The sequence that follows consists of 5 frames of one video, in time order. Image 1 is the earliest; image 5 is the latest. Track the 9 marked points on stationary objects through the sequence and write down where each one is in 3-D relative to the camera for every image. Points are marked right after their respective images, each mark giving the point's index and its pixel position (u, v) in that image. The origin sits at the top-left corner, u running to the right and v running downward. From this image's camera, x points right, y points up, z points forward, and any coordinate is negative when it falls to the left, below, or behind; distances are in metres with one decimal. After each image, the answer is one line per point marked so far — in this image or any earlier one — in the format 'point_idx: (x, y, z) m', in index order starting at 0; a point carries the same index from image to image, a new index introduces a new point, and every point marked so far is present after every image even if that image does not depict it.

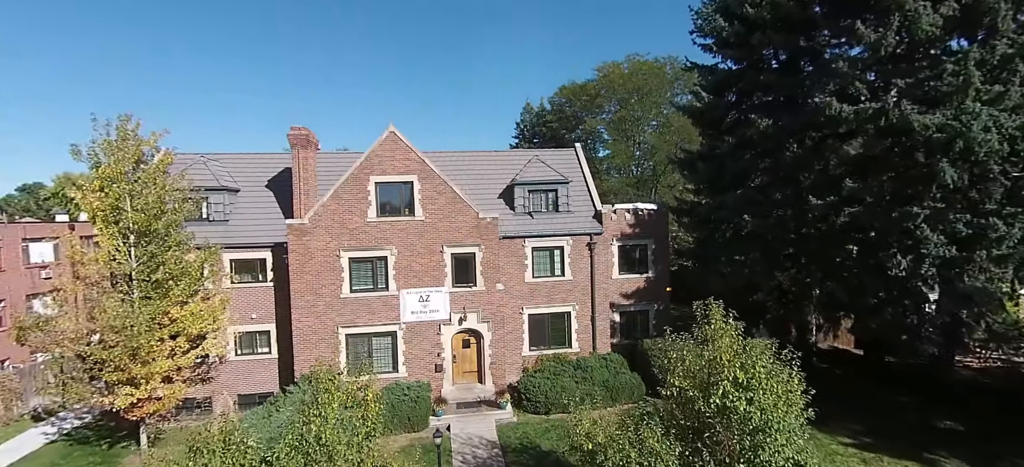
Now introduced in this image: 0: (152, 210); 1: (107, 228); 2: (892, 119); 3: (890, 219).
0: (-12.2, +0.7, +18.0) m
1: (-13.3, +0.2, +17.5) m
2: (+12.9, +3.9, +18.0) m
3: (+12.8, +0.5, +18.0) m
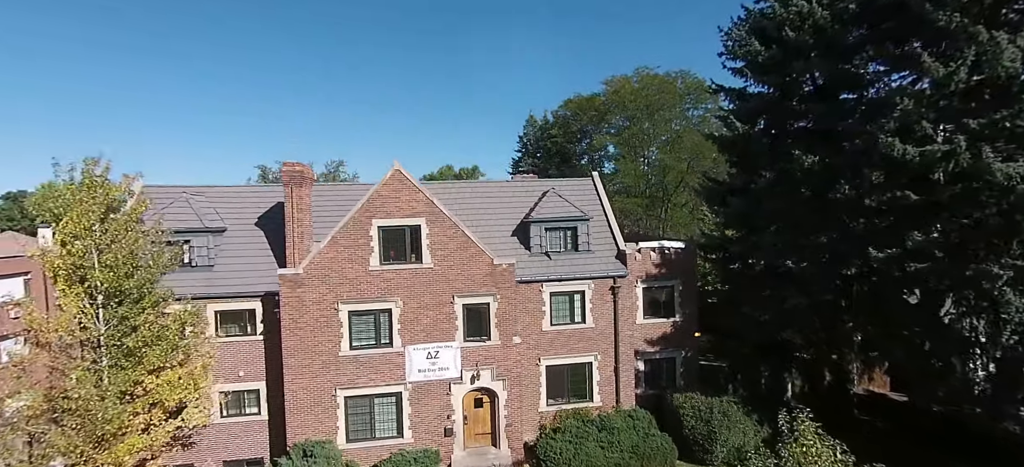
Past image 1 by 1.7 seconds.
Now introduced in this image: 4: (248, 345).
0: (-11.4, -1.0, +15.7) m
1: (-12.6, -1.6, +15.2) m
2: (+13.6, +2.1, +16.0) m
3: (+13.5, -1.3, +15.9) m
4: (-9.8, -4.1, +19.7) m
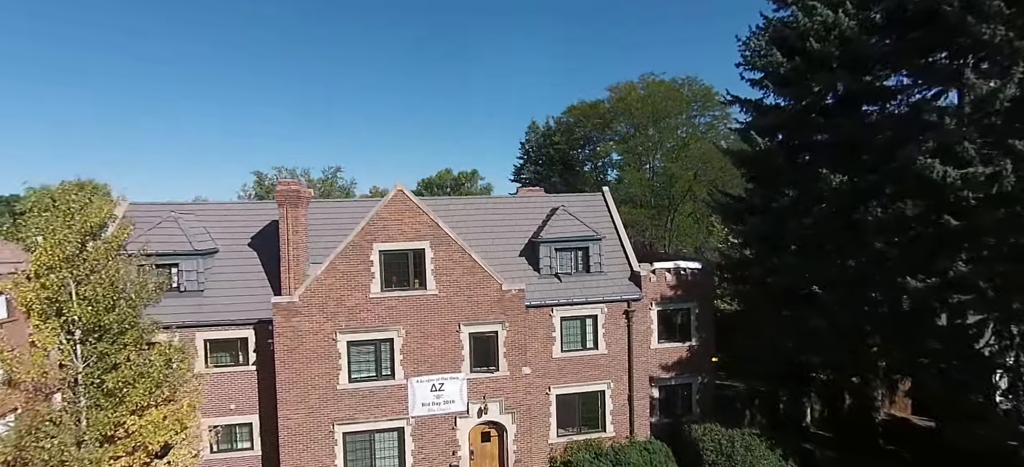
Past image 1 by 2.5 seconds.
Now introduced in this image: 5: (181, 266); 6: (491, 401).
0: (-11.1, -1.8, +14.4) m
1: (-12.3, -2.4, +13.9) m
2: (+14.0, +1.3, +14.9) m
3: (+13.9, -2.1, +14.8) m
4: (-9.5, -5.0, +18.5) m
5: (-11.7, -1.2, +18.7) m
6: (-0.7, -5.8, +18.6) m
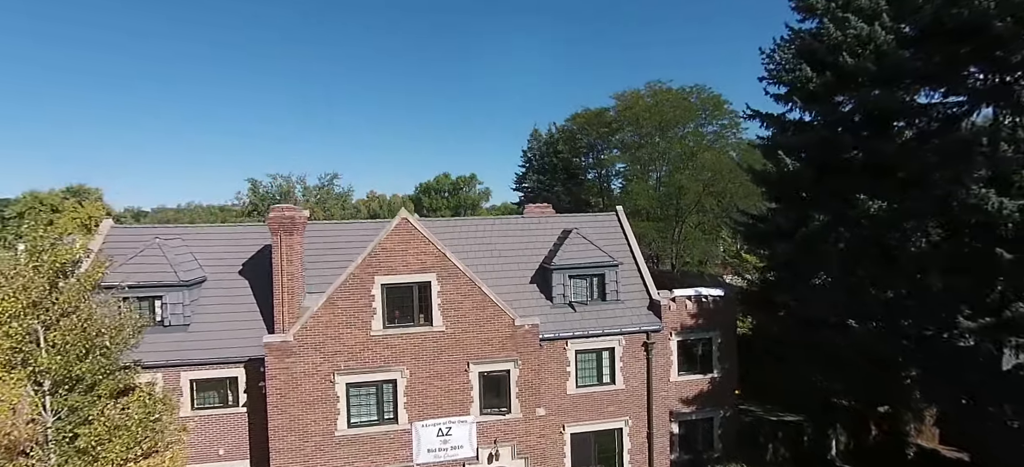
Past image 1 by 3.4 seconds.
0: (-10.6, -2.8, +12.9) m
1: (-11.8, -3.3, +12.4) m
2: (+14.4, +0.3, +13.6) m
3: (+14.3, -3.1, +13.5) m
4: (-9.0, -5.9, +17.0) m
5: (-11.2, -2.1, +17.2) m
6: (-0.3, -6.8, +17.1) m
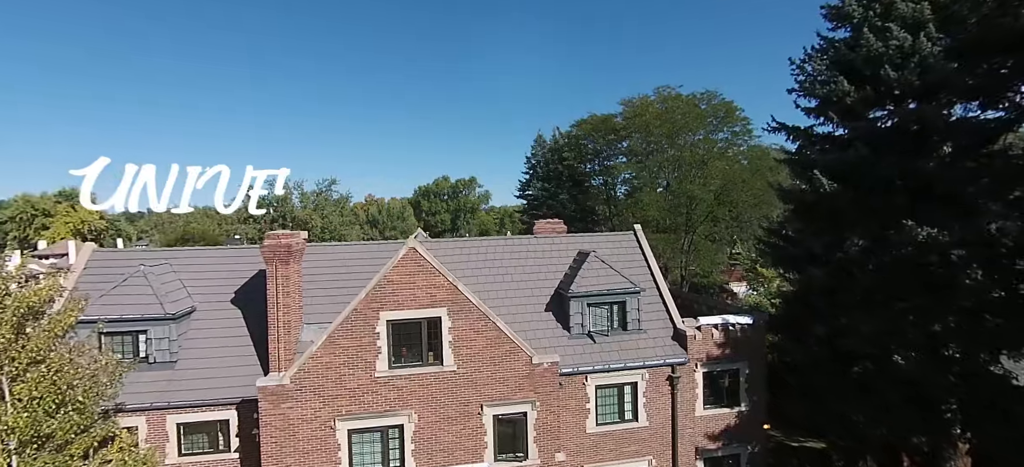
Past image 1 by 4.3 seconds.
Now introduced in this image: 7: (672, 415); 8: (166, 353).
0: (-10.1, -3.7, +11.4) m
1: (-11.3, -4.2, +10.9) m
2: (+14.9, -0.6, +12.2) m
3: (+14.8, -3.9, +12.1) m
4: (-8.5, -6.8, +15.5) m
5: (-10.7, -3.0, +15.8) m
6: (+0.2, -7.7, +15.7) m
7: (+5.5, -6.3, +18.4) m
8: (-10.3, -3.6, +15.9) m
